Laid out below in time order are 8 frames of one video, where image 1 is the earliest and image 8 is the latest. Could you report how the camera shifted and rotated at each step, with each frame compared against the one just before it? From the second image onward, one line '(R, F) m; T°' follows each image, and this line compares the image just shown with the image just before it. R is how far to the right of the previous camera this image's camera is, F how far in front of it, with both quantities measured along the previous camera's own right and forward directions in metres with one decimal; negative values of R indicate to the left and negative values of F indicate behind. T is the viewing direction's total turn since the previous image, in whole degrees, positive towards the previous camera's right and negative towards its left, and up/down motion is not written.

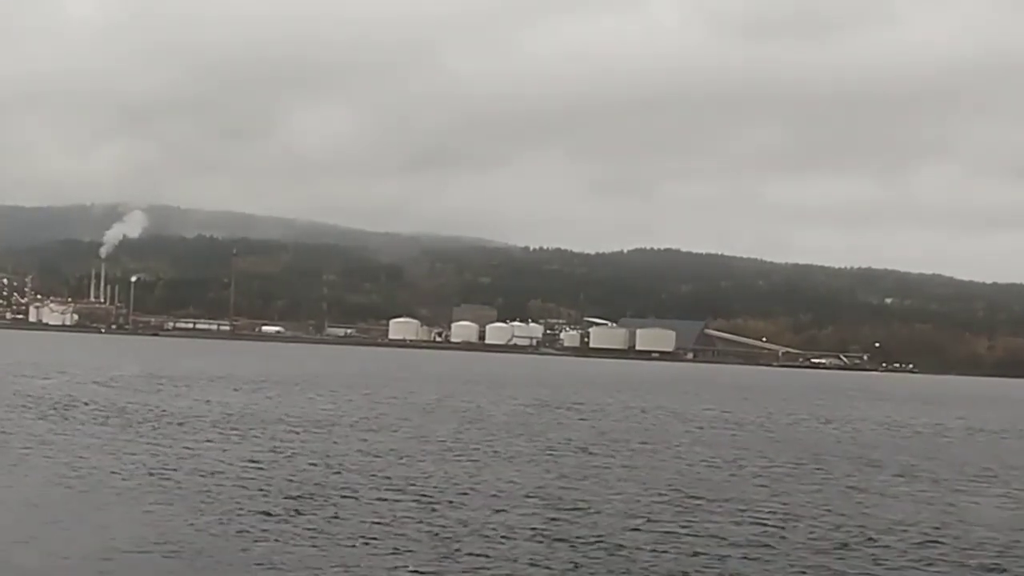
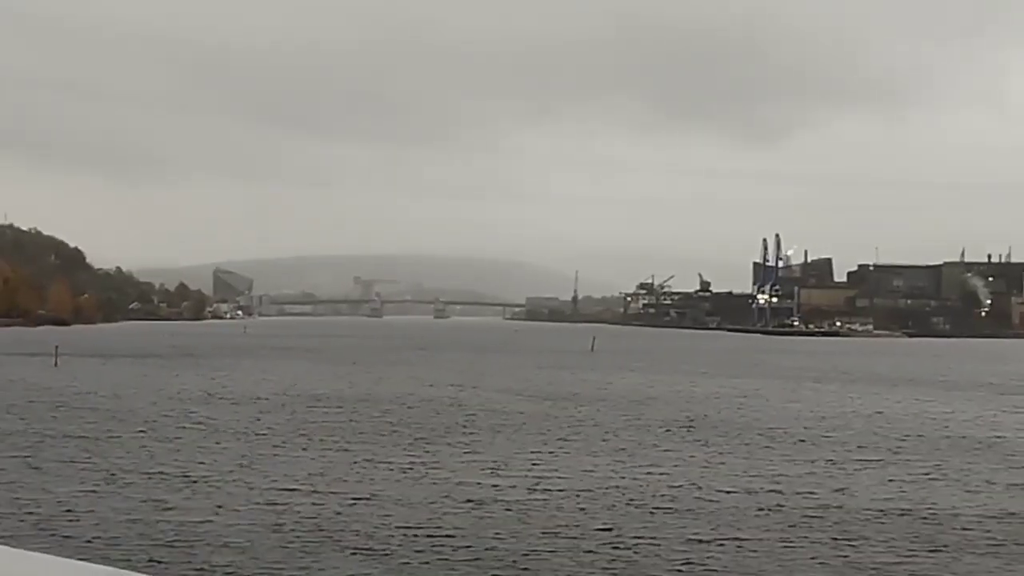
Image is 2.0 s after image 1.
(+0.1, +0.5) m; -7°
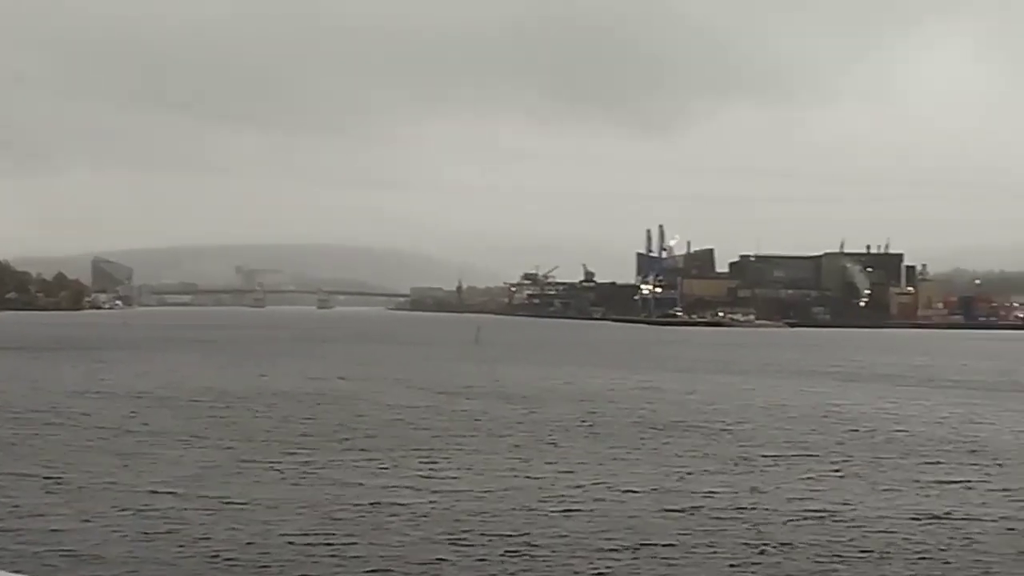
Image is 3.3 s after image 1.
(-0.1, +0.6) m; +4°
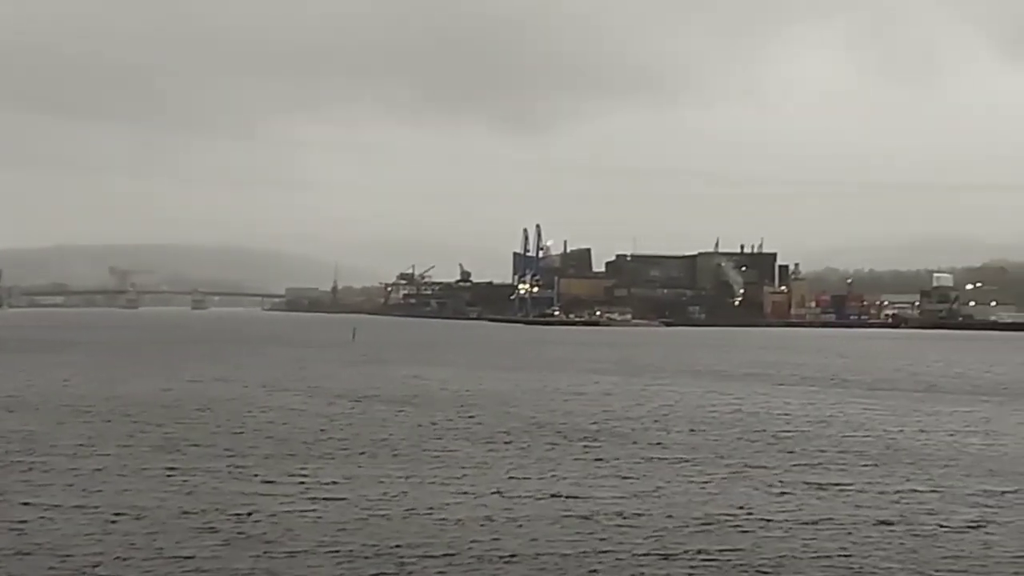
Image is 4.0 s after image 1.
(-0.1, +0.3) m; +4°
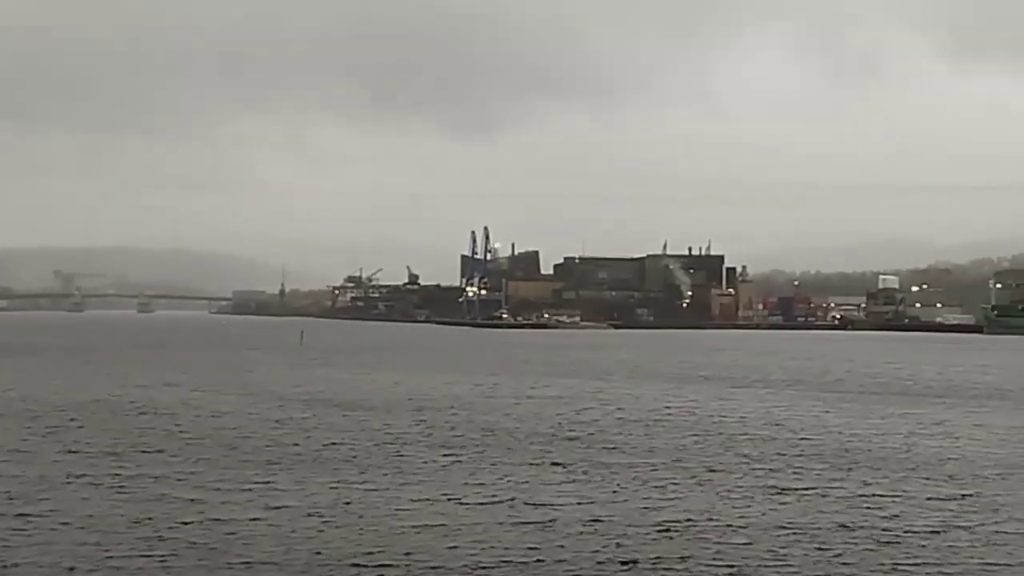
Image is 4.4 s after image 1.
(+0.1, -2.0) m; -4°
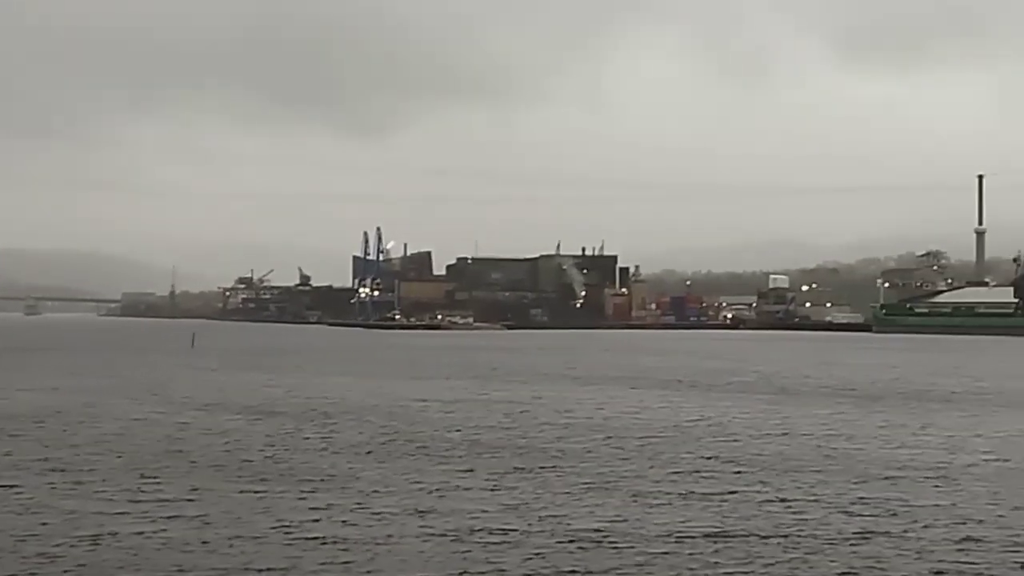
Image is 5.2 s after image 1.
(-0.2, +0.6) m; +3°
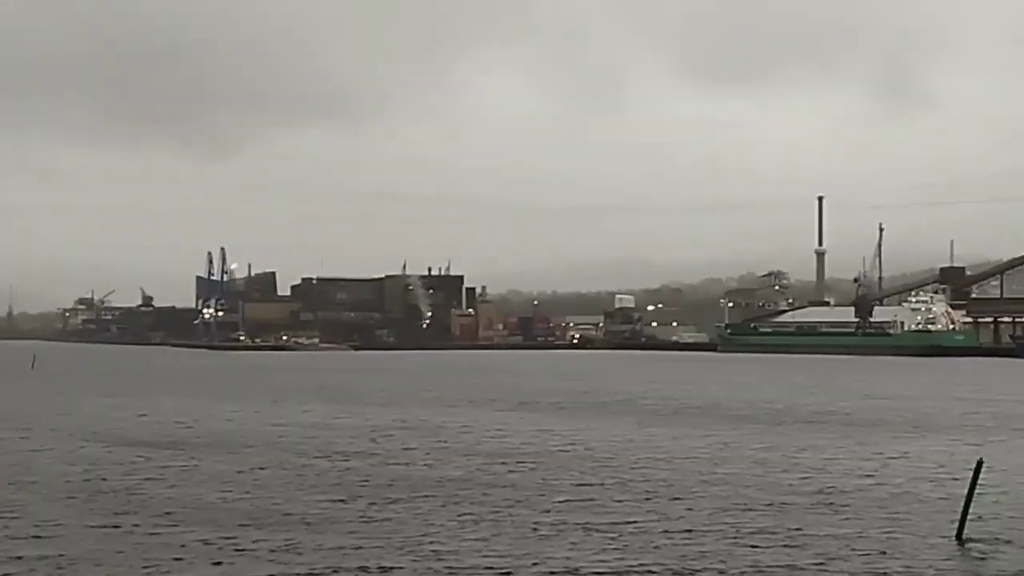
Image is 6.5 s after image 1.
(-0.4, +1.1) m; +5°
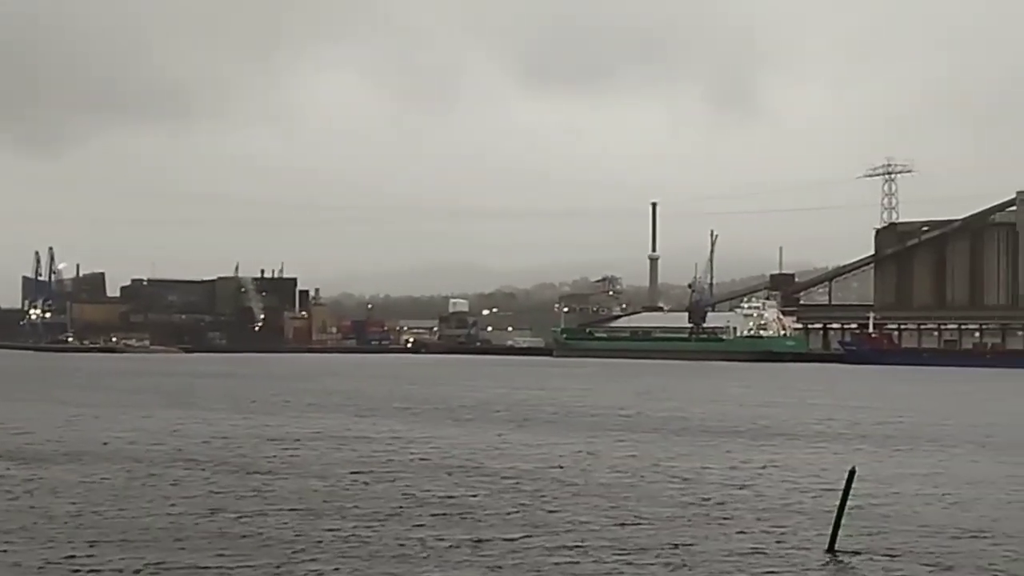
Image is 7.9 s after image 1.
(-0.5, +1.0) m; +5°
